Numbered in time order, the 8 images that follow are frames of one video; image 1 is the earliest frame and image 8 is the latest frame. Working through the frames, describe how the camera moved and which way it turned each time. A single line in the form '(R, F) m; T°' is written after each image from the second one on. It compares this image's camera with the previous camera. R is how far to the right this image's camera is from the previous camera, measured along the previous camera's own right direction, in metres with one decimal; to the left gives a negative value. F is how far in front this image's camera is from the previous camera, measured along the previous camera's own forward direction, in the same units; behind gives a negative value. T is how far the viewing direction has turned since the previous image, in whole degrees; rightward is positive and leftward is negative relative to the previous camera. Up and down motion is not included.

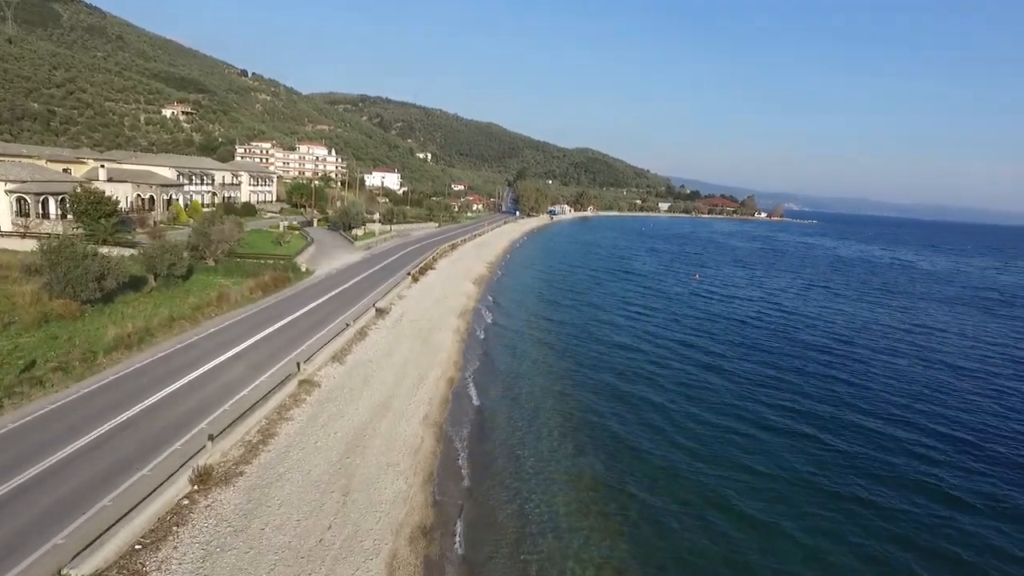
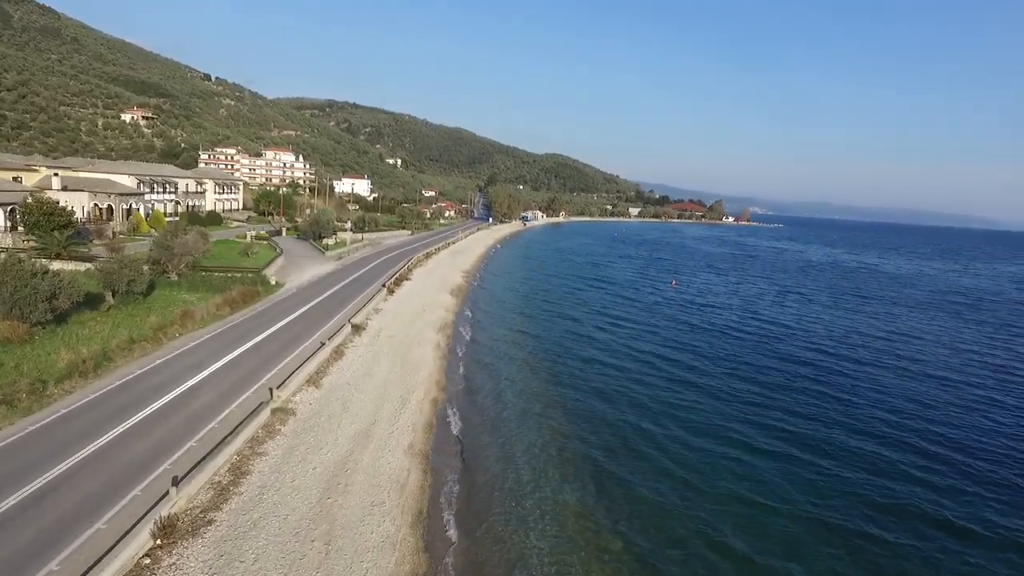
(-0.5, +0.9) m; +3°
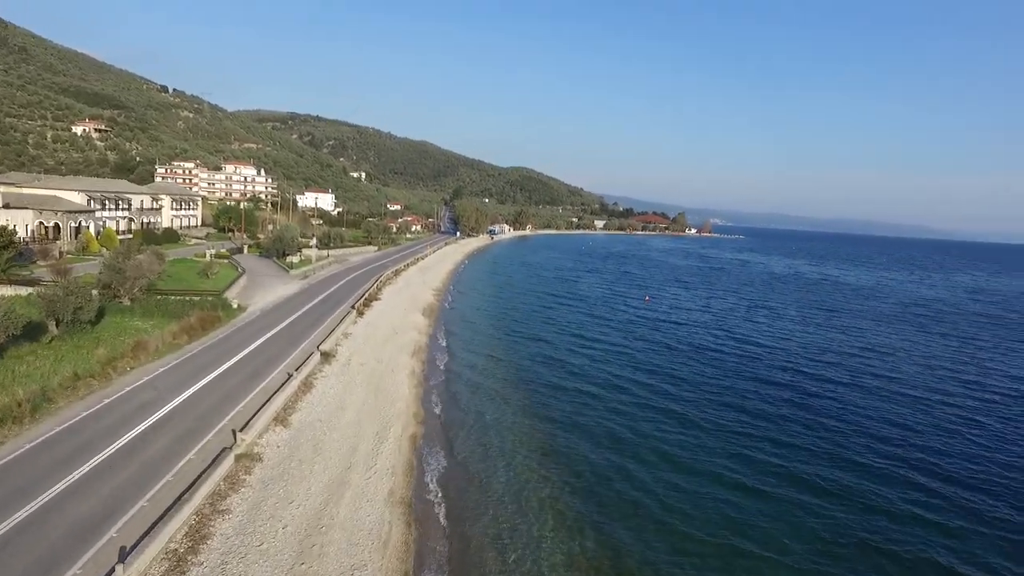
(-0.5, +1.1) m; +3°
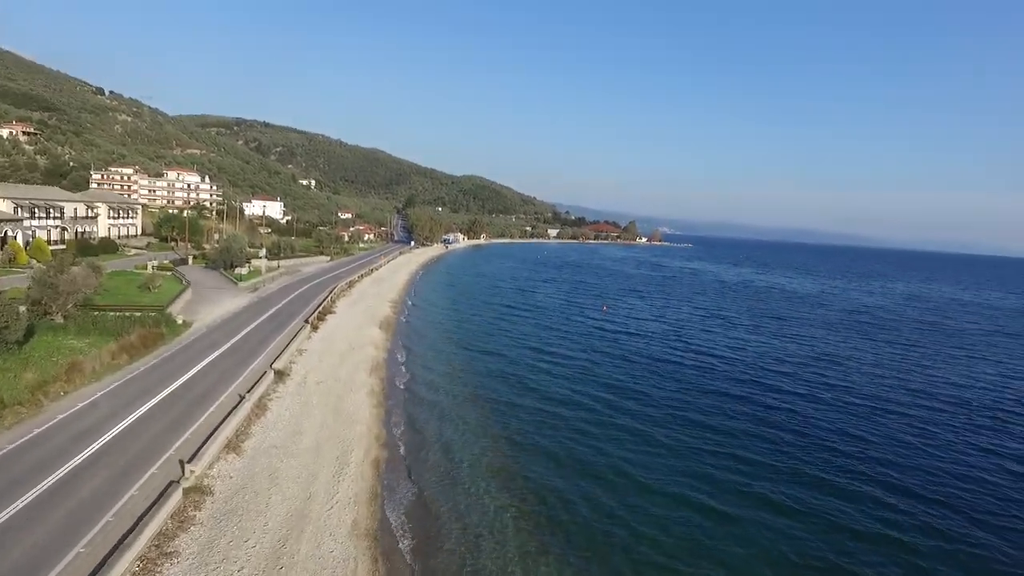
(-0.4, +0.4) m; +4°
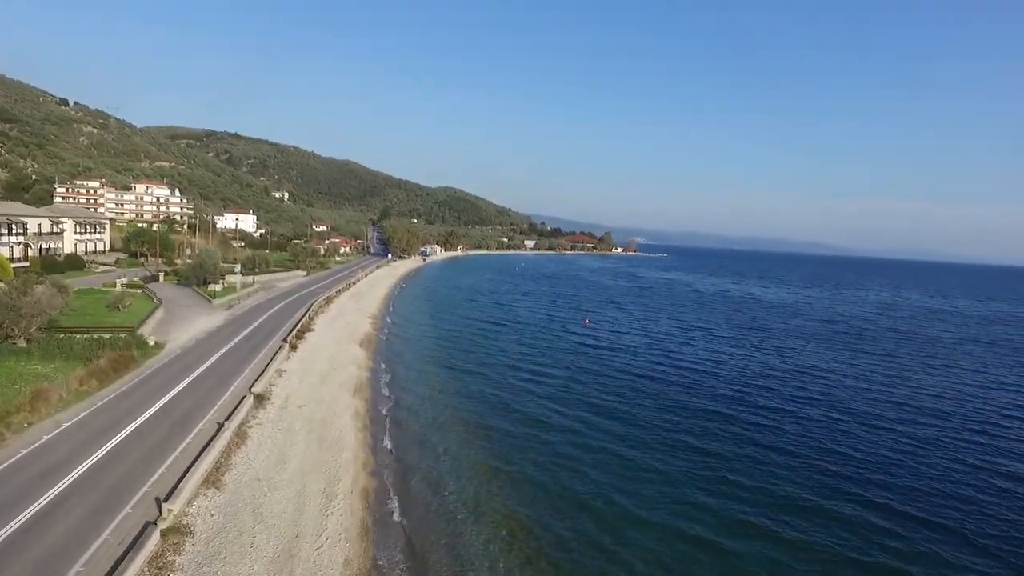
(-0.5, +0.5) m; +2°
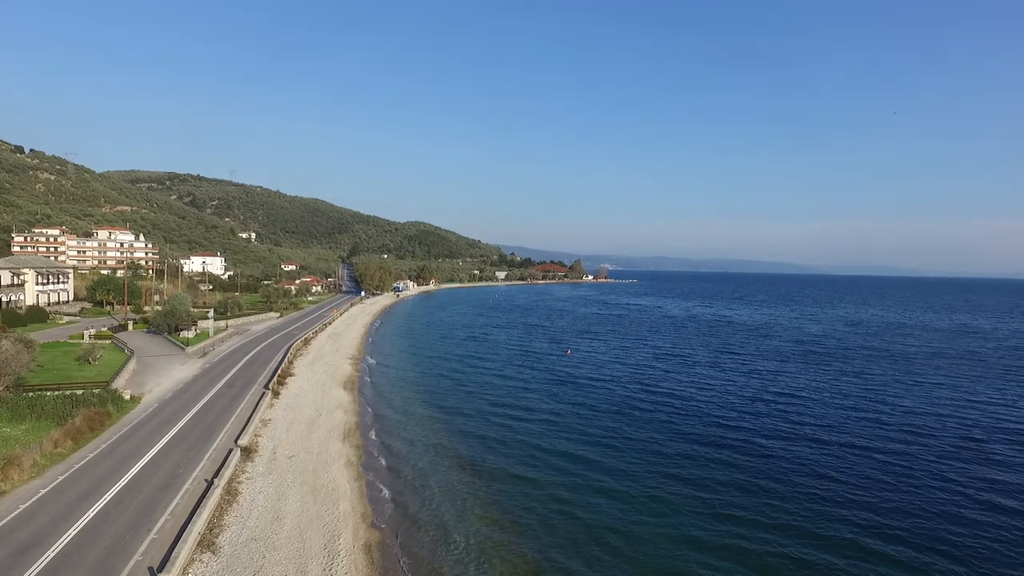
(-0.8, +0.1) m; +3°
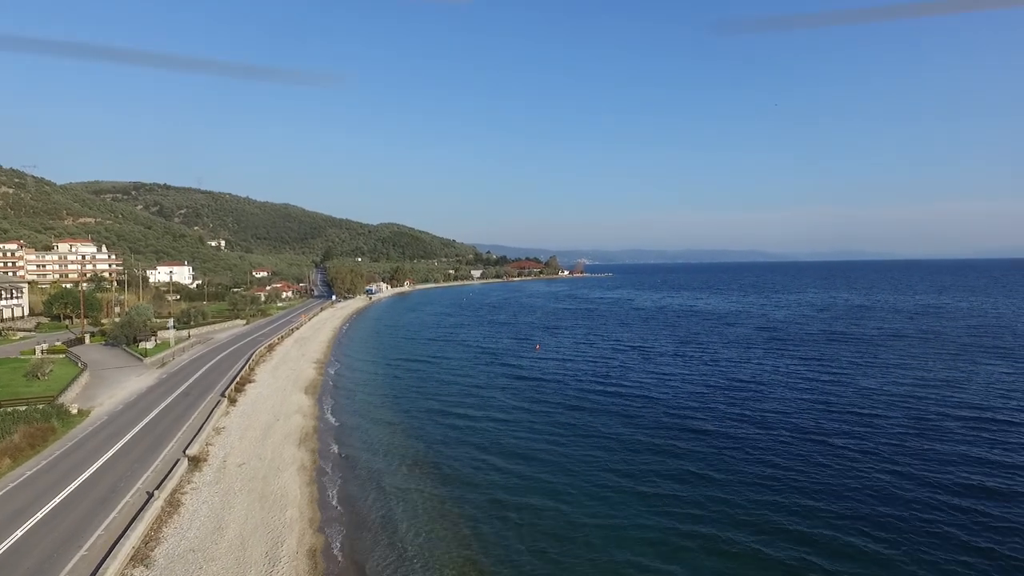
(+1.2, +0.1) m; +2°
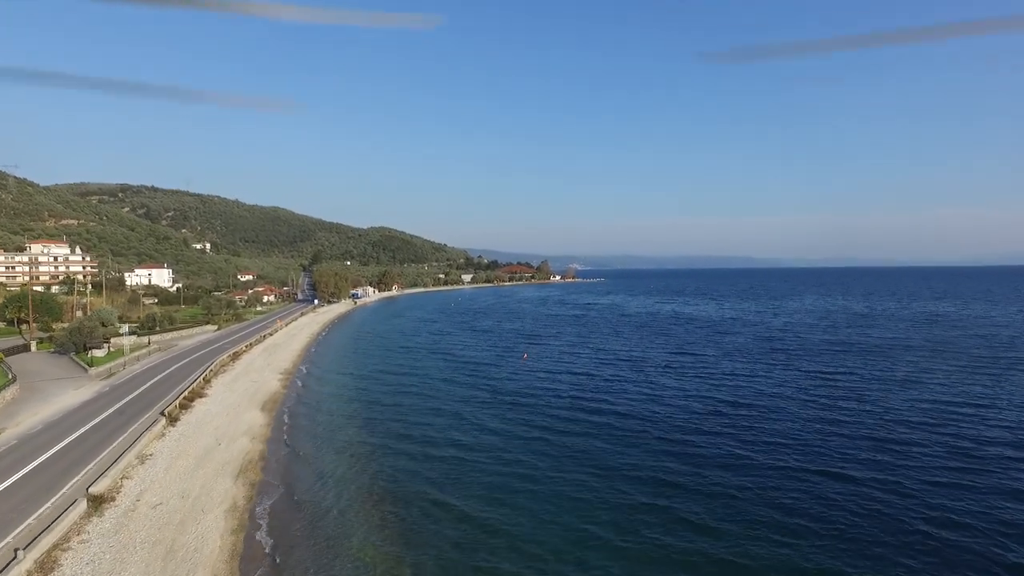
(+0.5, +4.0) m; +1°
